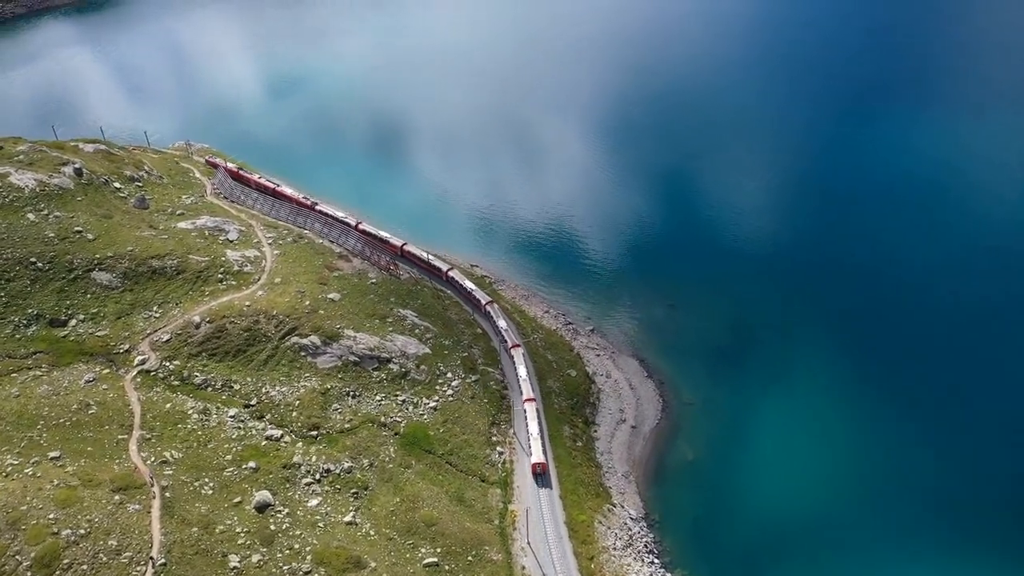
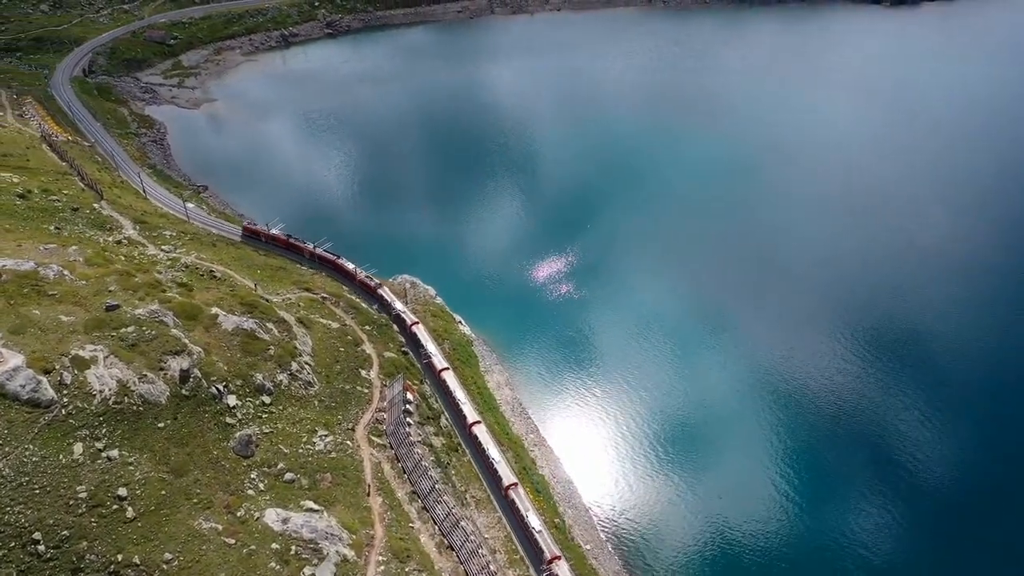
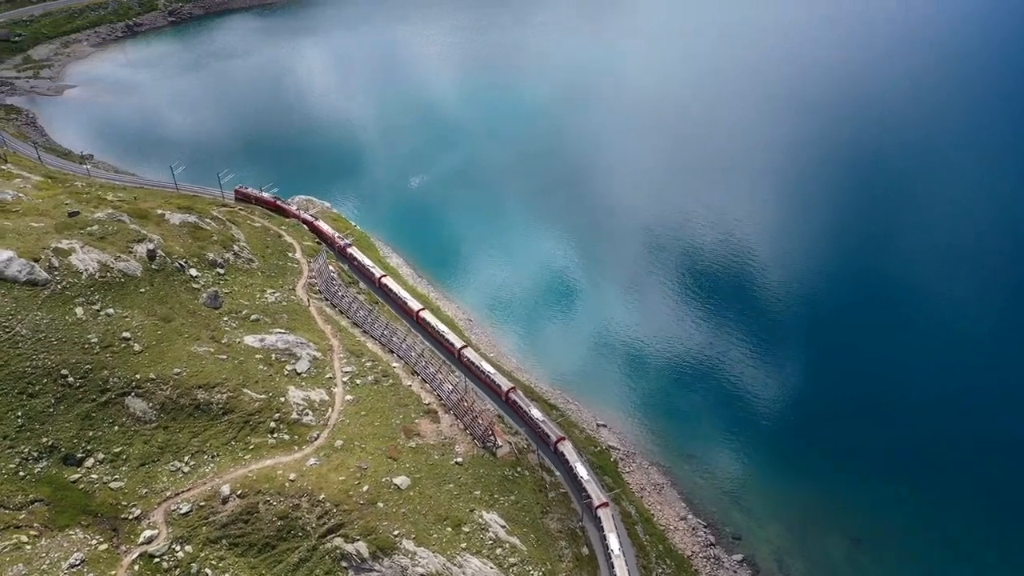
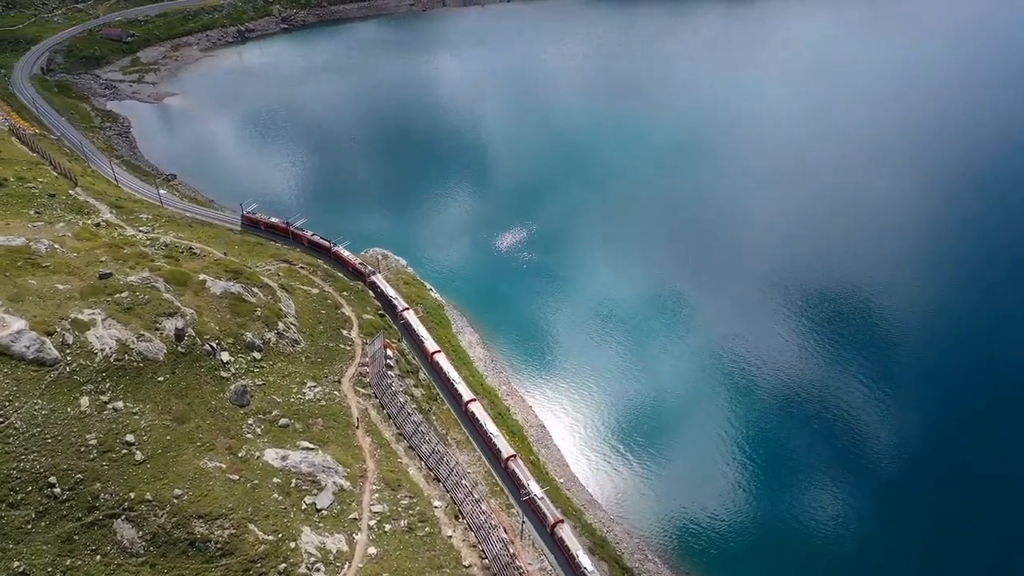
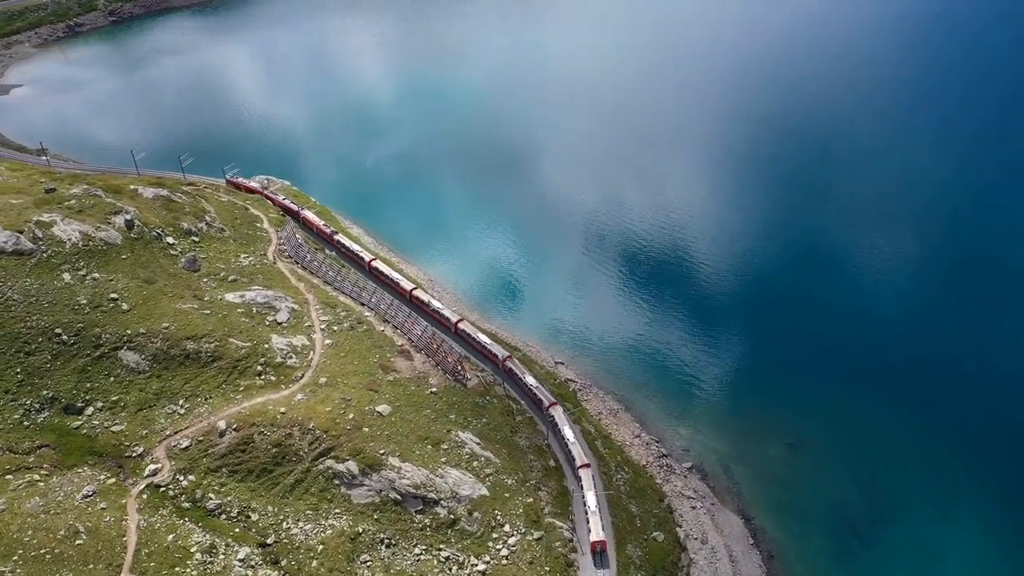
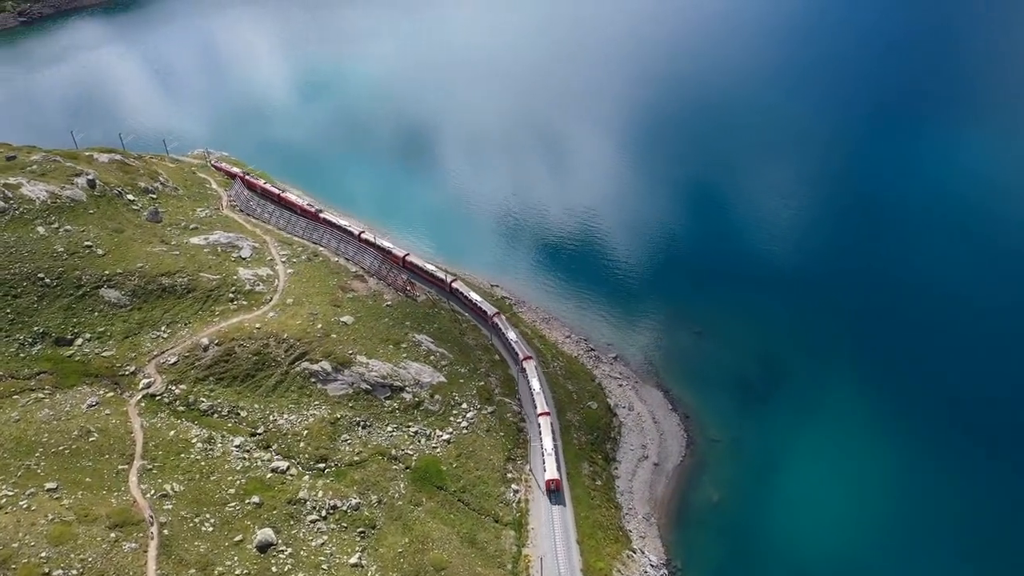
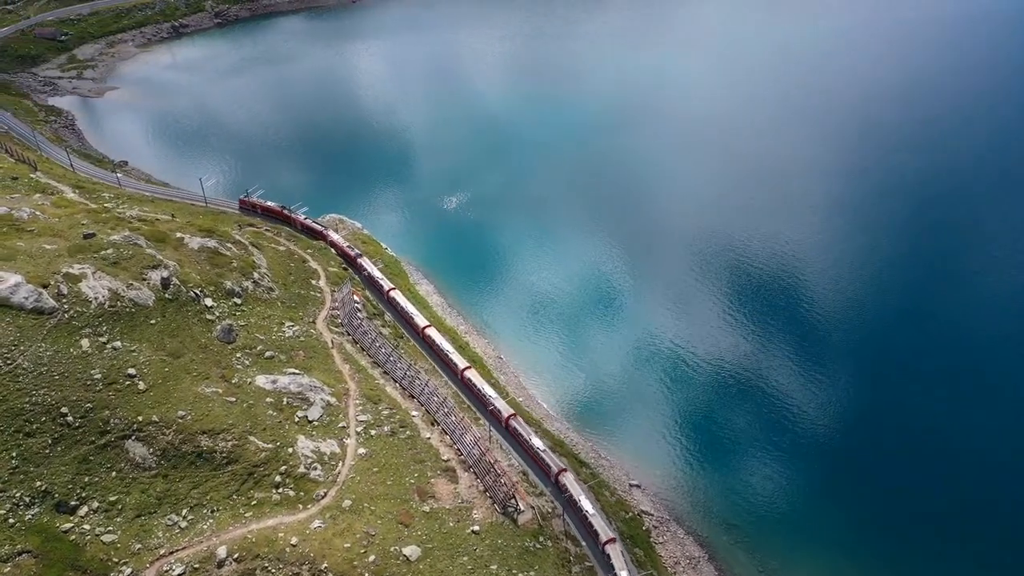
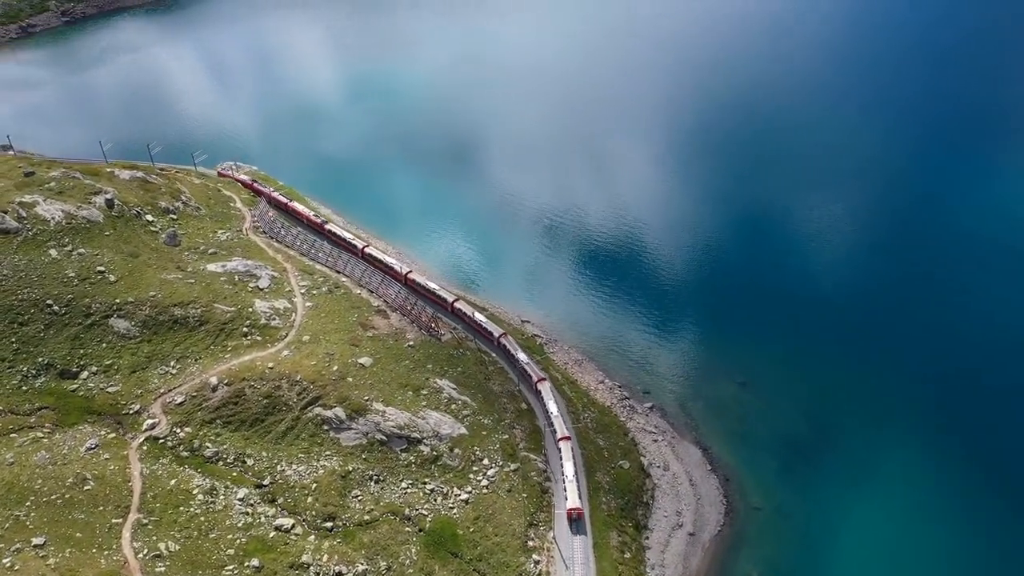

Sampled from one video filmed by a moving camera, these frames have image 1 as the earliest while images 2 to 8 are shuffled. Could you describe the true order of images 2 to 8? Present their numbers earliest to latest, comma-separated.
6, 8, 5, 3, 7, 4, 2
